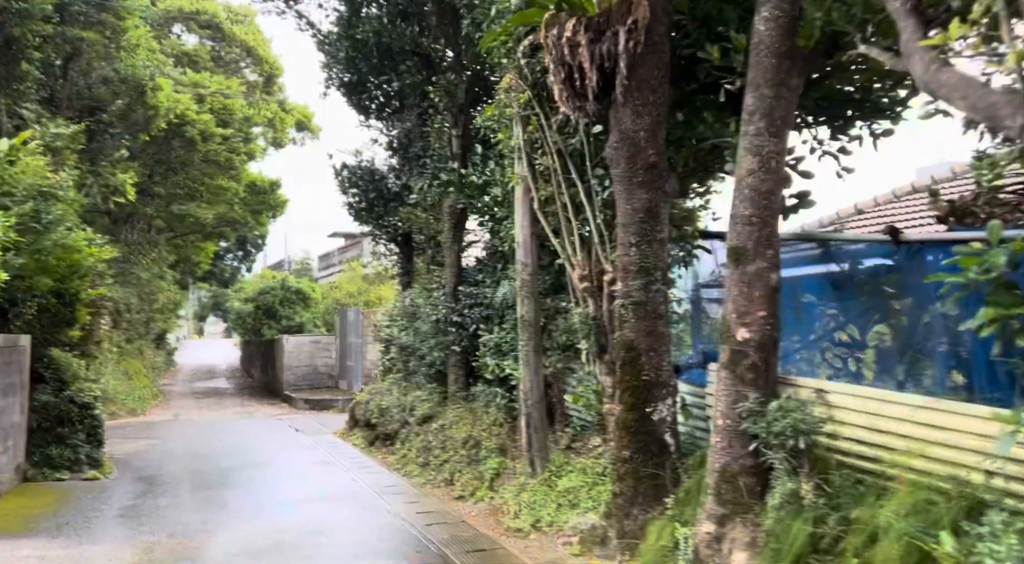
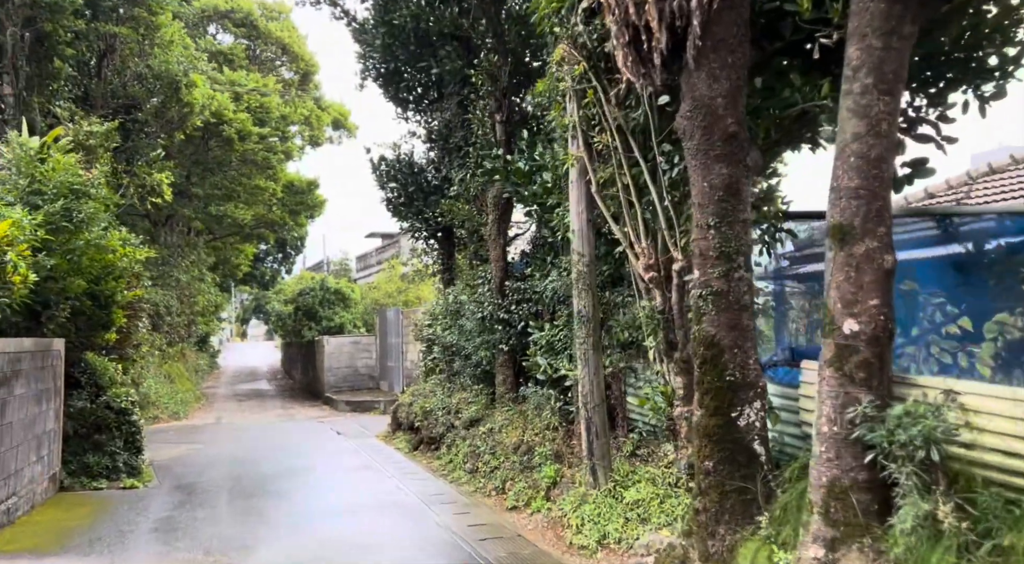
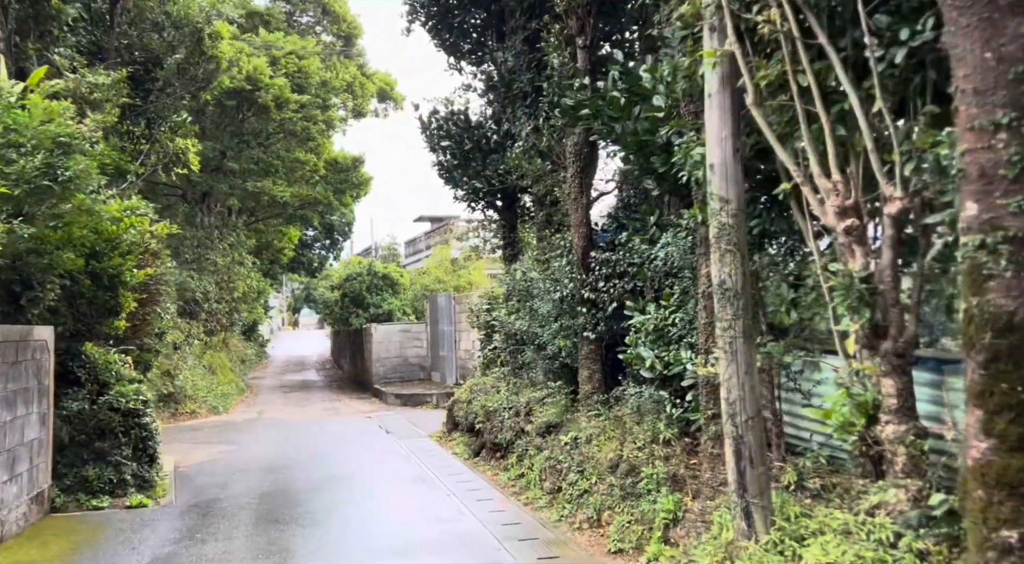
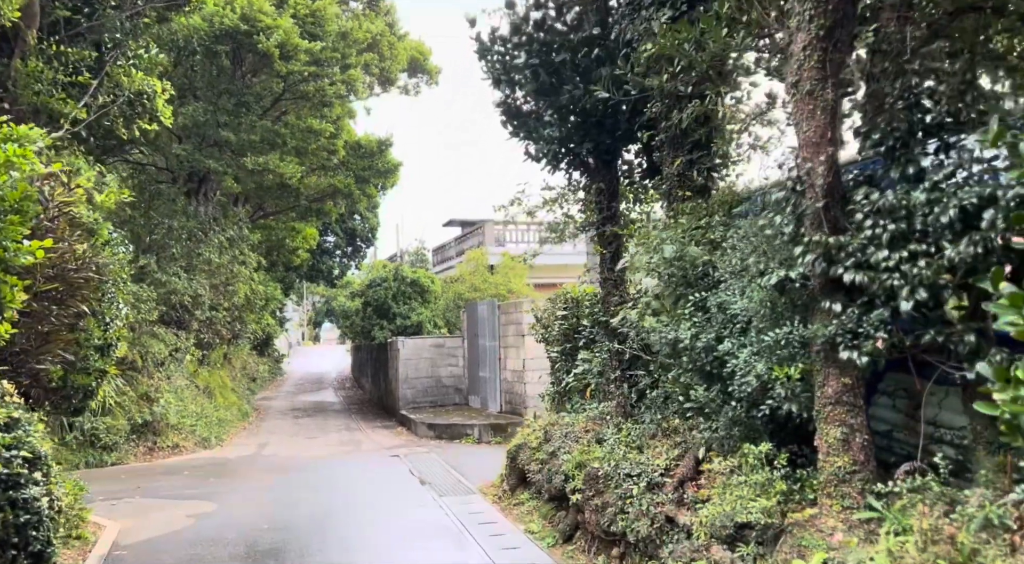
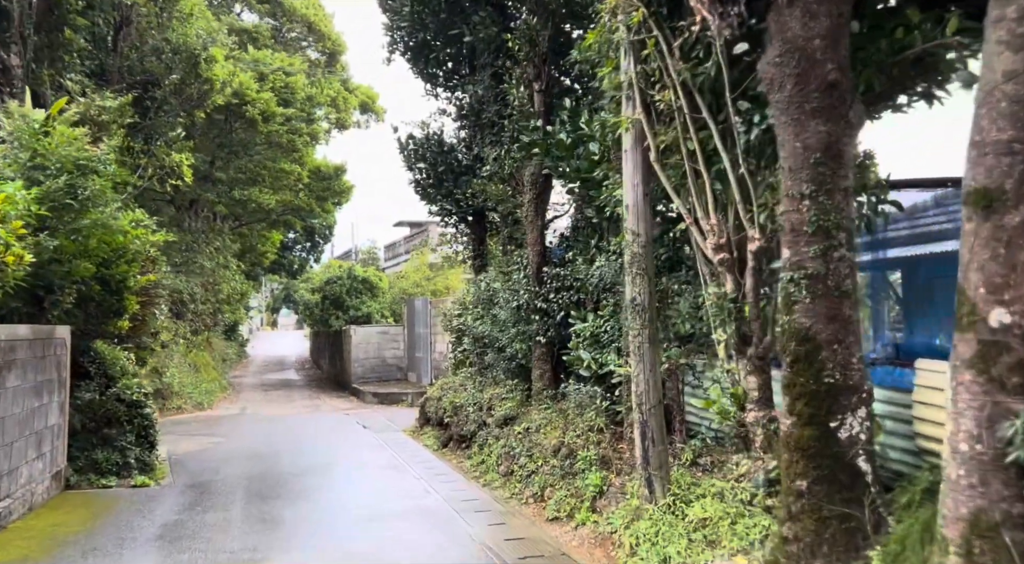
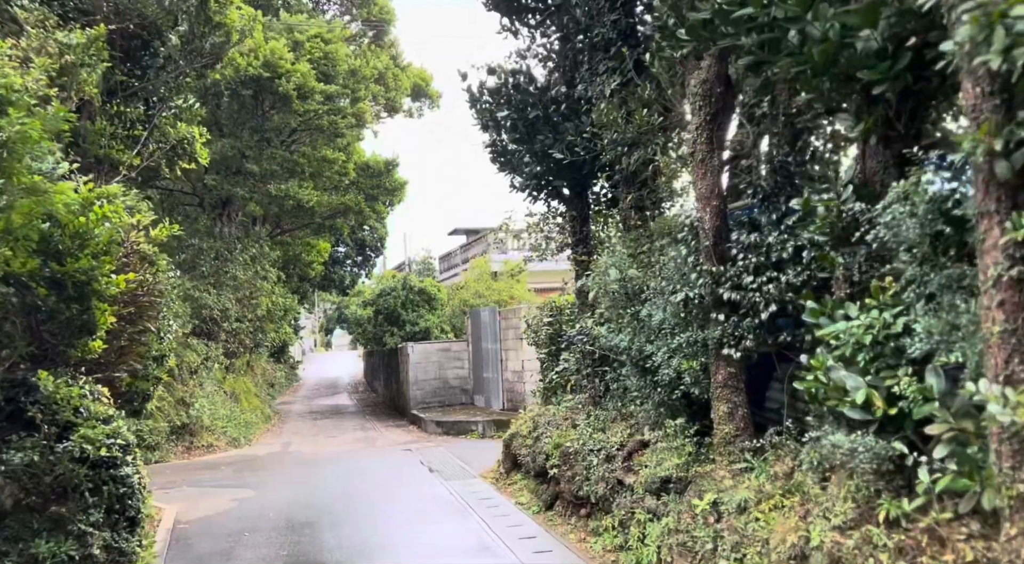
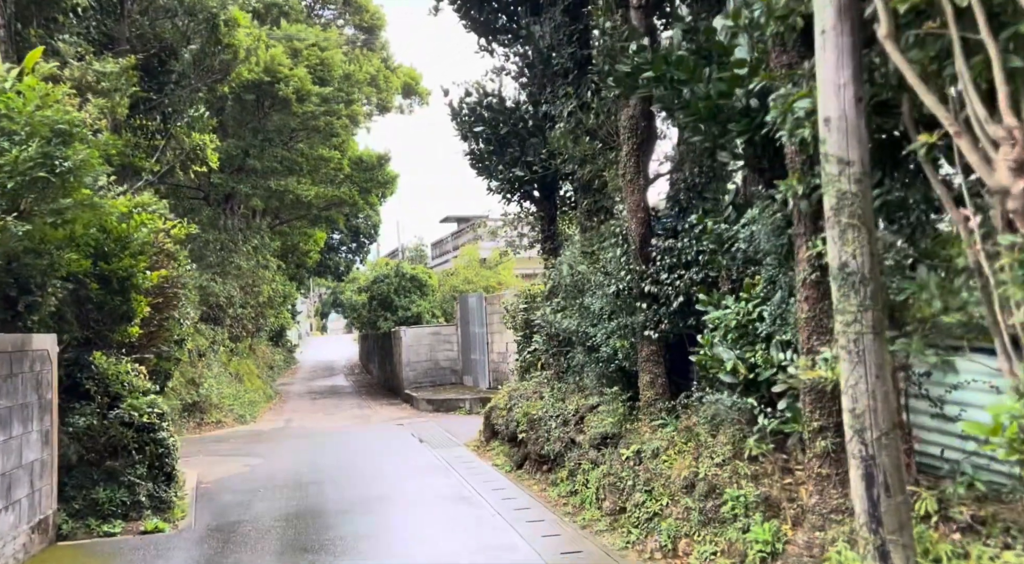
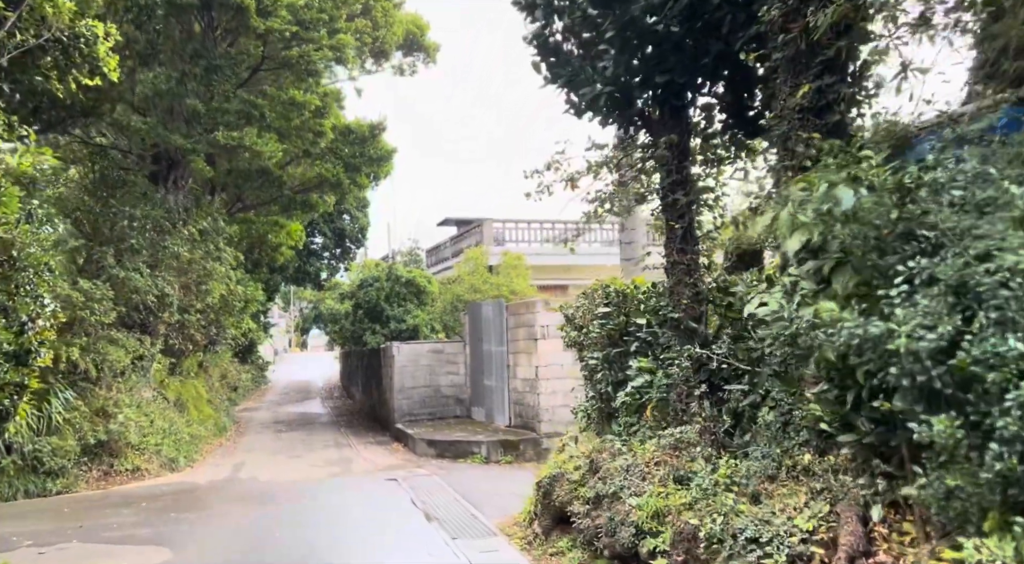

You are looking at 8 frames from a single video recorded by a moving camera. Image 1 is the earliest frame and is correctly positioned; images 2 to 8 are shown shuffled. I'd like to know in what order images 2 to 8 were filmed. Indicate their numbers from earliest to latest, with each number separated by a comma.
2, 5, 3, 7, 6, 4, 8
